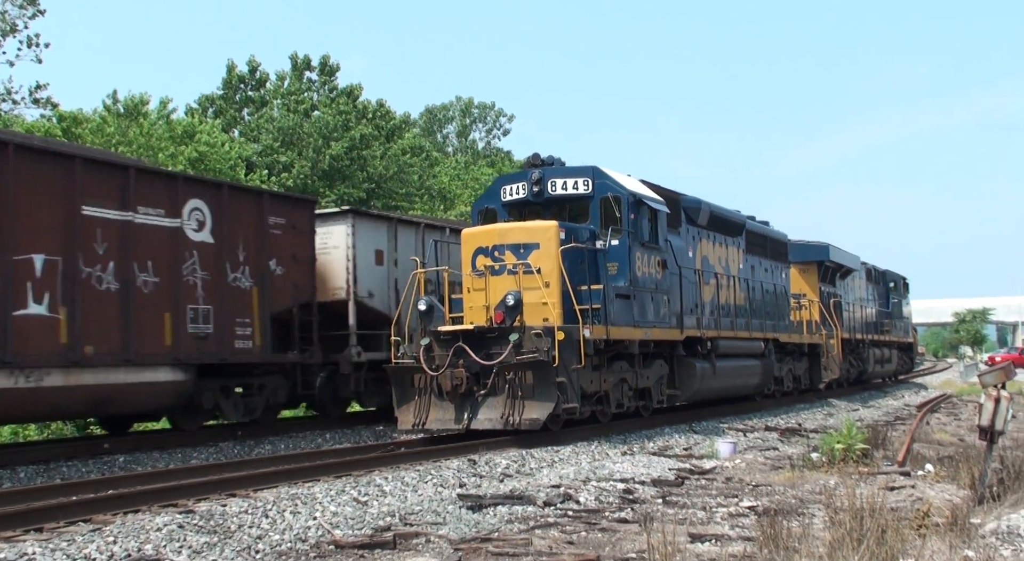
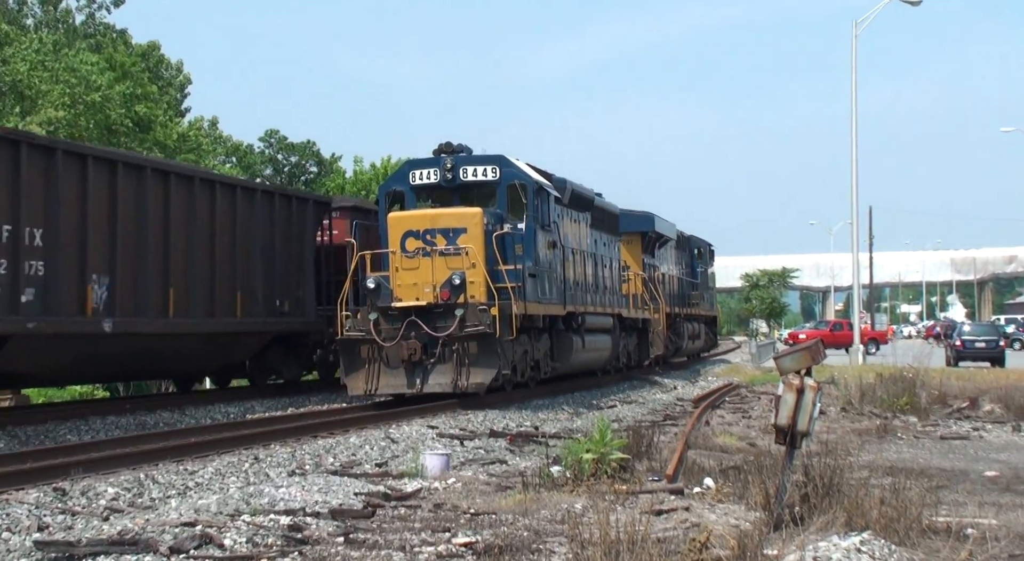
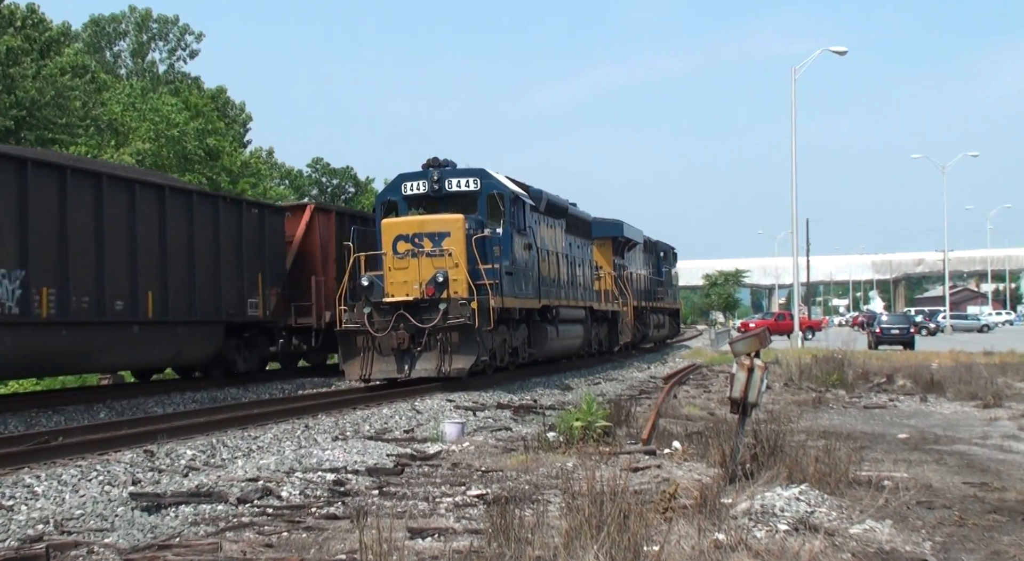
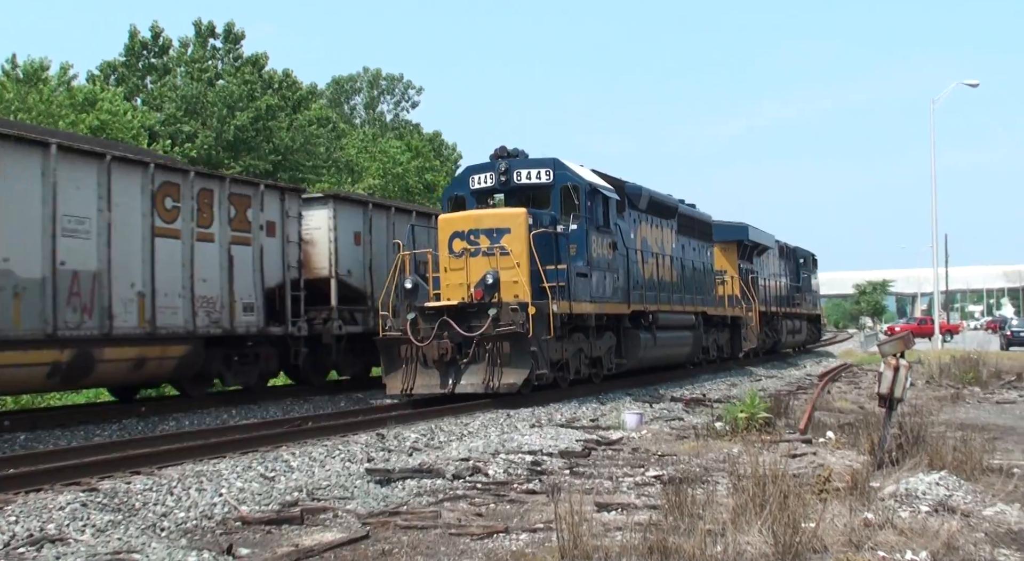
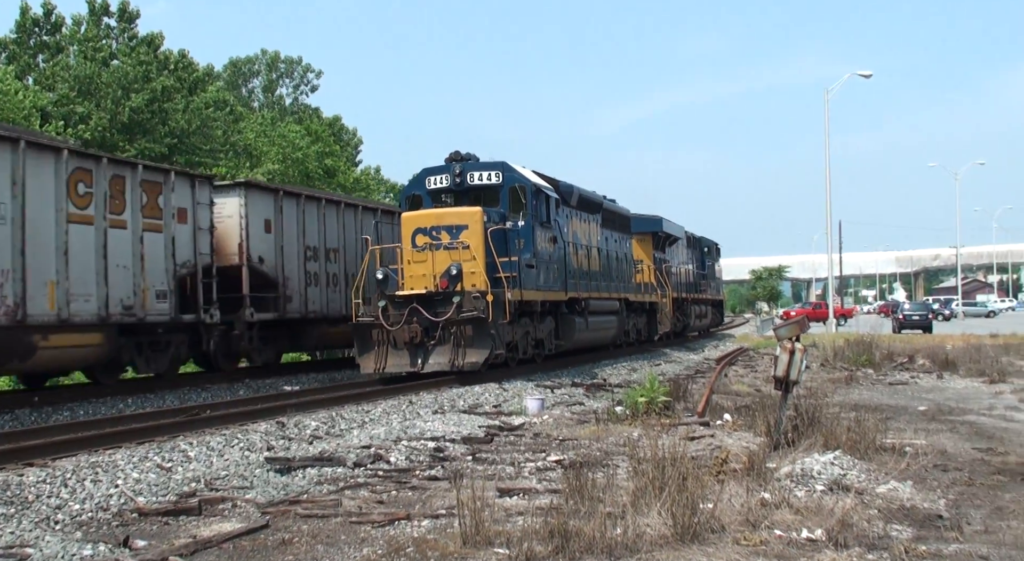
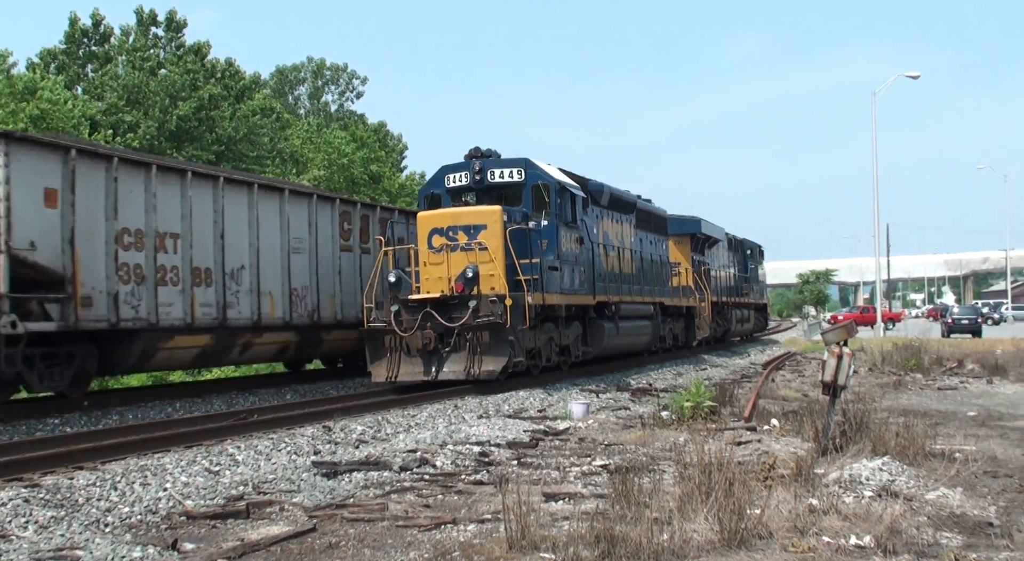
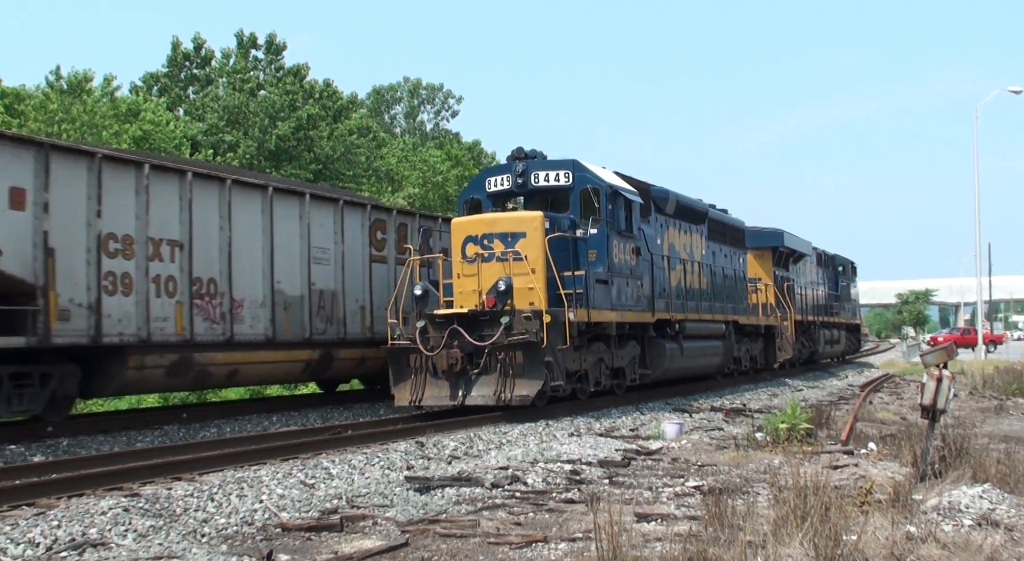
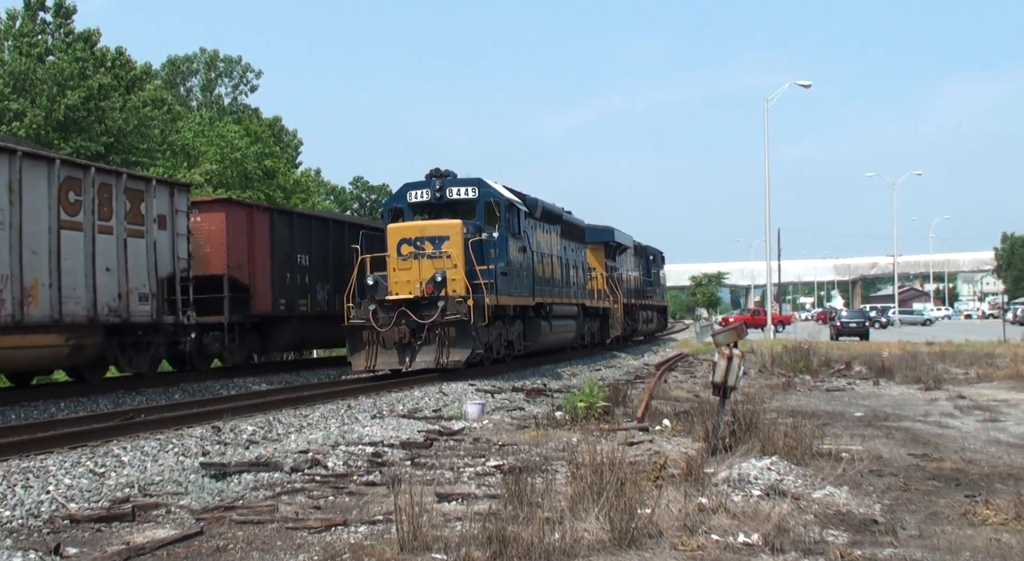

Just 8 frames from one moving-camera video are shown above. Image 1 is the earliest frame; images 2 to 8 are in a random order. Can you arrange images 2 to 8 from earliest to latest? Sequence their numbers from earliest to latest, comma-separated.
7, 4, 6, 5, 8, 3, 2
